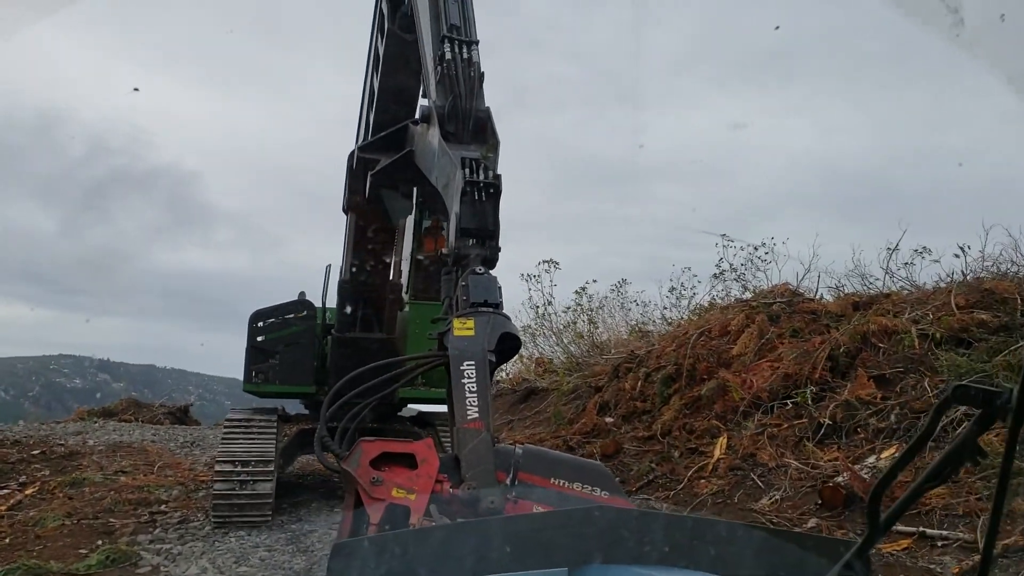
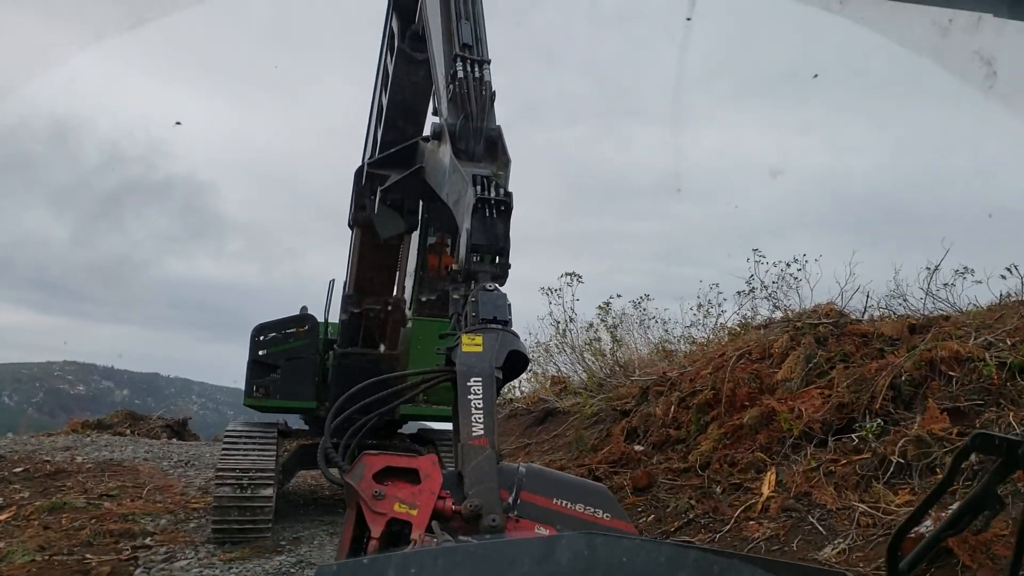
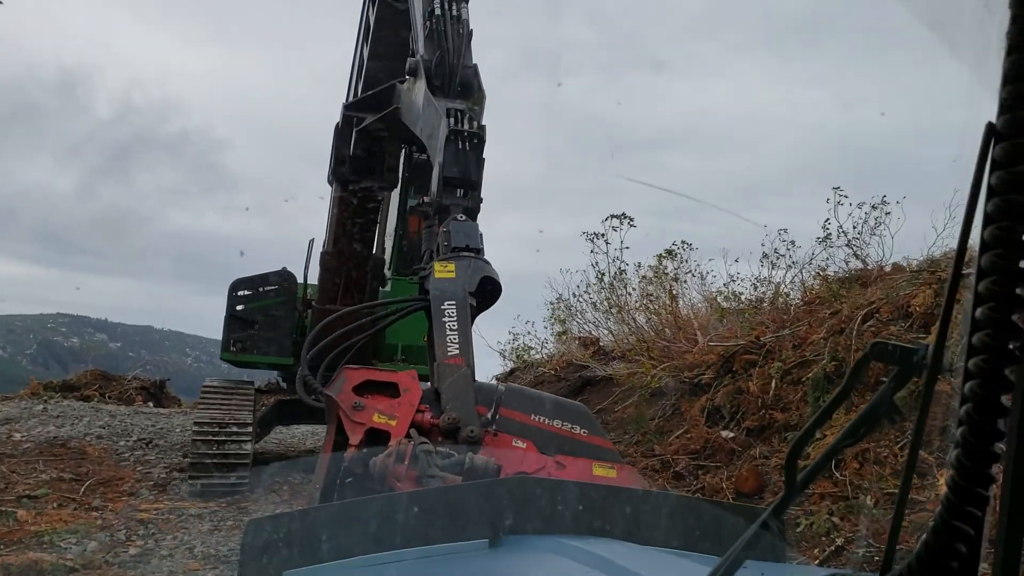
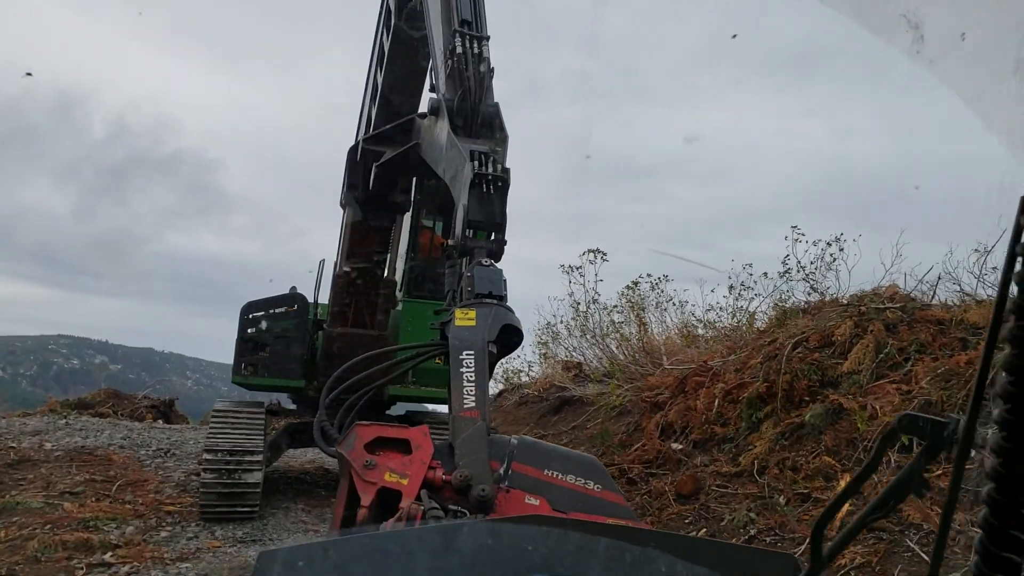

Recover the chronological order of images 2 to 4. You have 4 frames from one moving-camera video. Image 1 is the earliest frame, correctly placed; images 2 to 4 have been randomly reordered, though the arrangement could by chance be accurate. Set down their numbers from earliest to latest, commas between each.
2, 4, 3
